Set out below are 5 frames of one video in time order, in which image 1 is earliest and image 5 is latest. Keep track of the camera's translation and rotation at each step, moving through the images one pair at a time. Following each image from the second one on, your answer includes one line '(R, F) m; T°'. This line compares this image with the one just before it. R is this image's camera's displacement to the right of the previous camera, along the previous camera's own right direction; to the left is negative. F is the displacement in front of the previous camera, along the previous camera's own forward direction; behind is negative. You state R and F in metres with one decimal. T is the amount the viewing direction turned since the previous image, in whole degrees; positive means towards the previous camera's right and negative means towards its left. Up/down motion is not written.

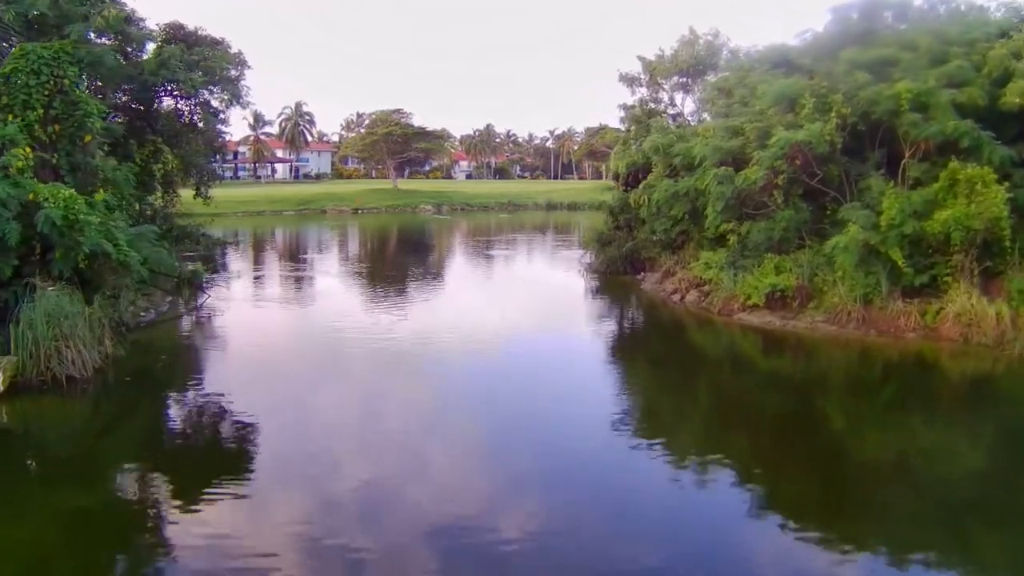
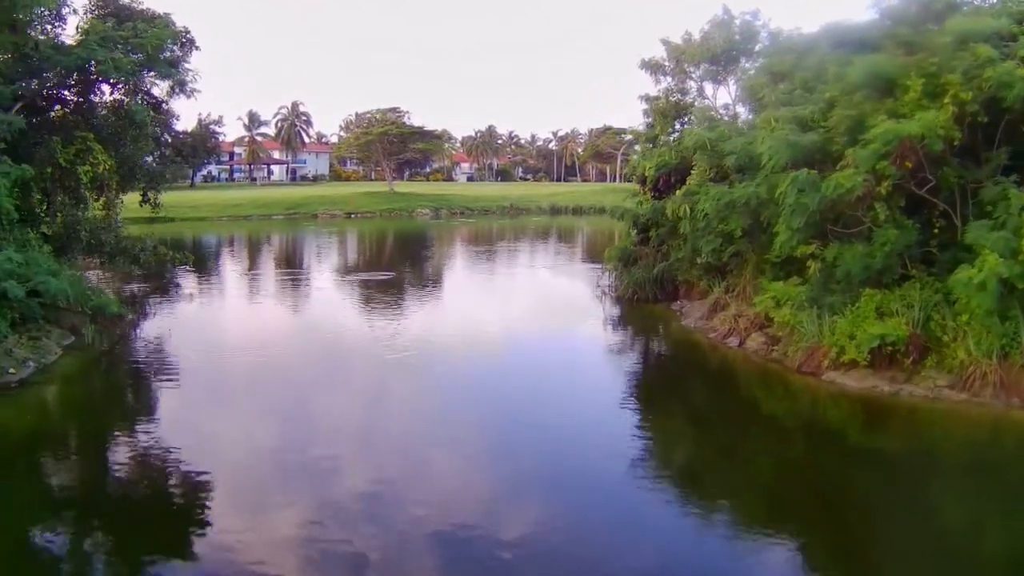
(0.0, +2.2) m; 0°
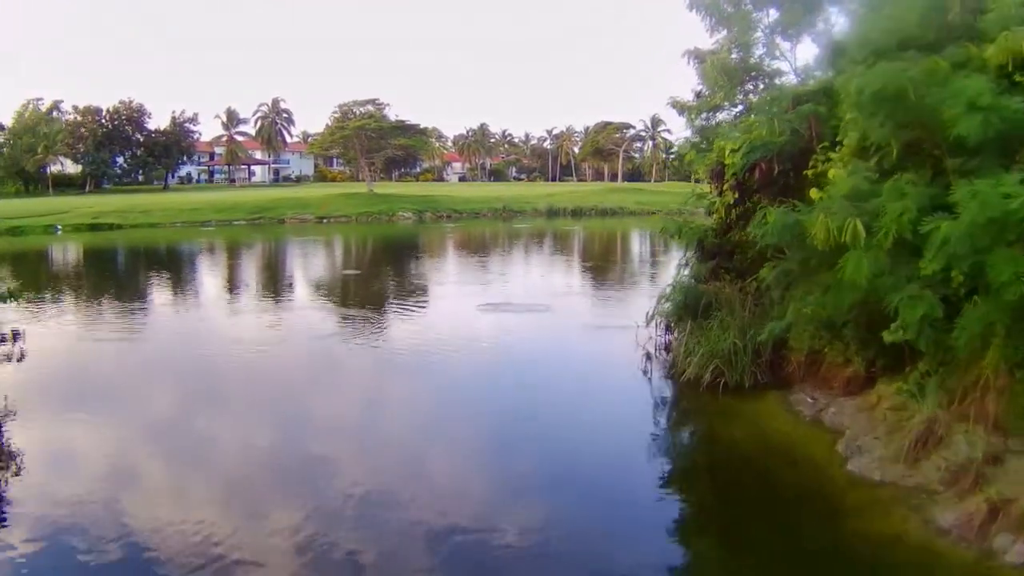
(+0.1, +3.9) m; 0°
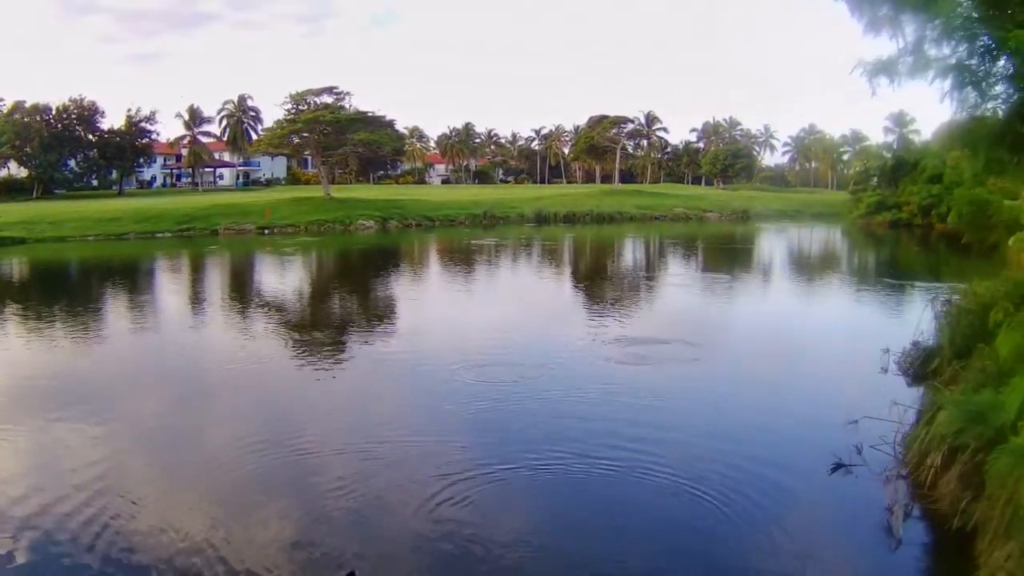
(+0.2, +4.8) m; +1°
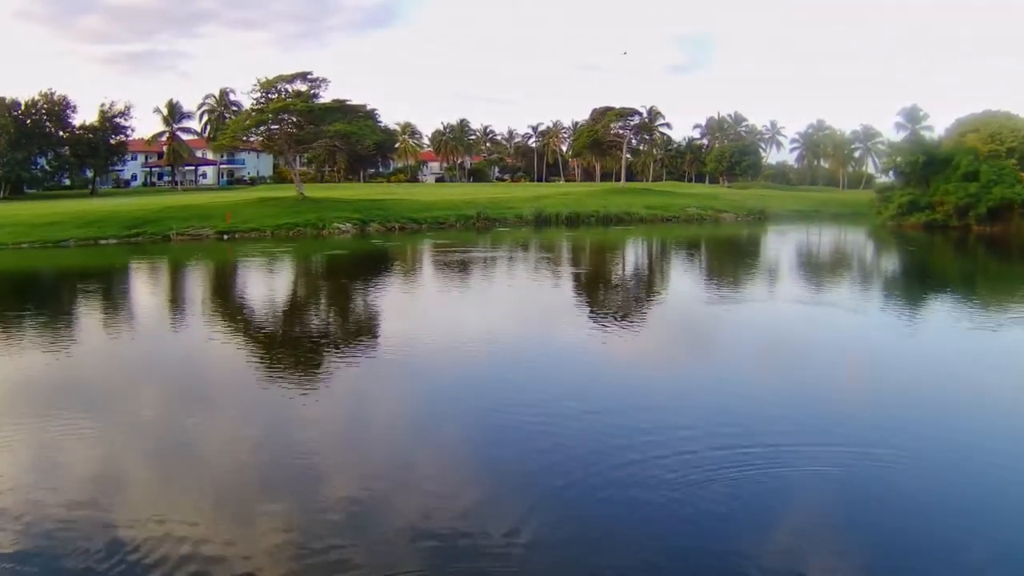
(0.0, +3.0) m; 0°
